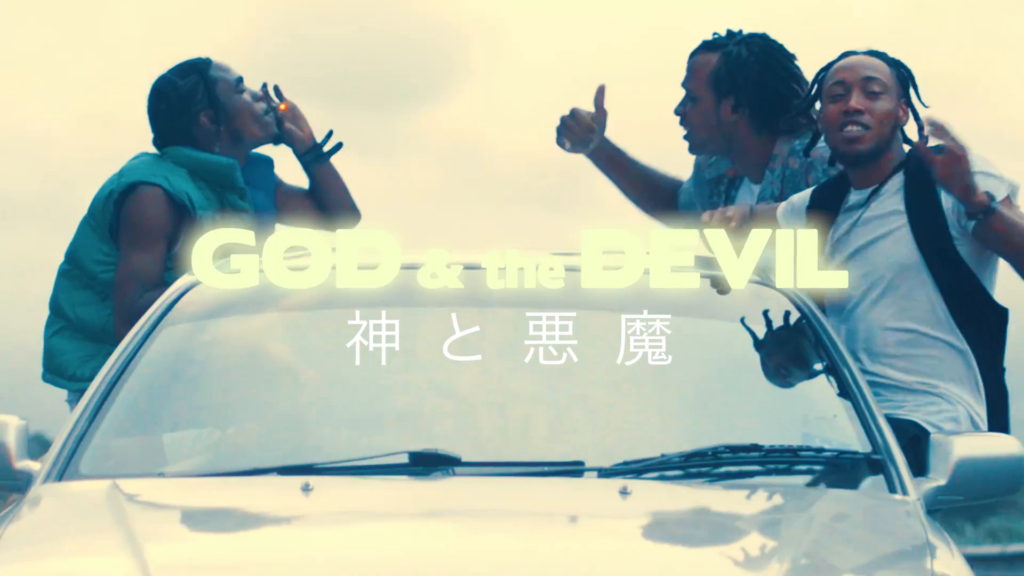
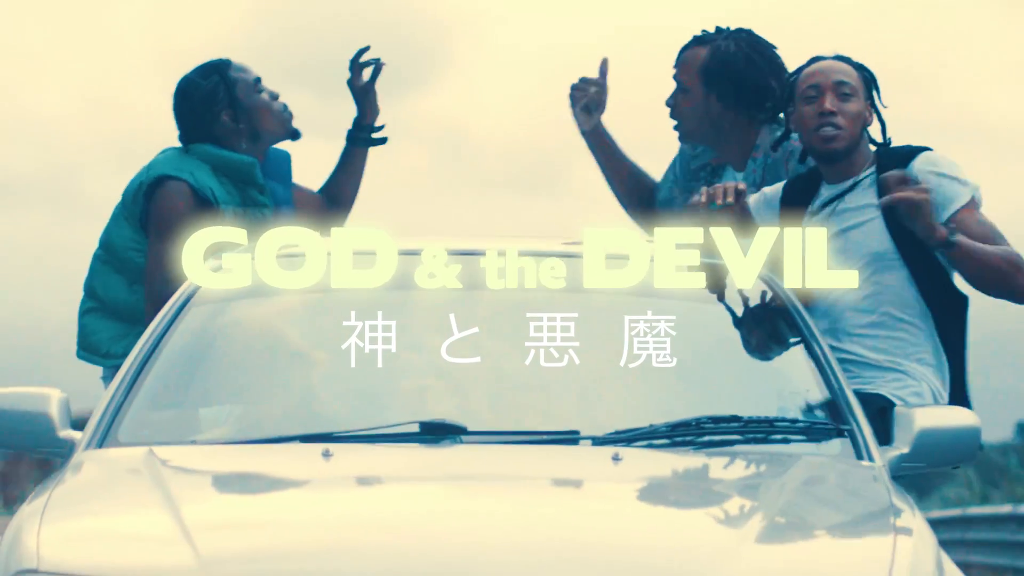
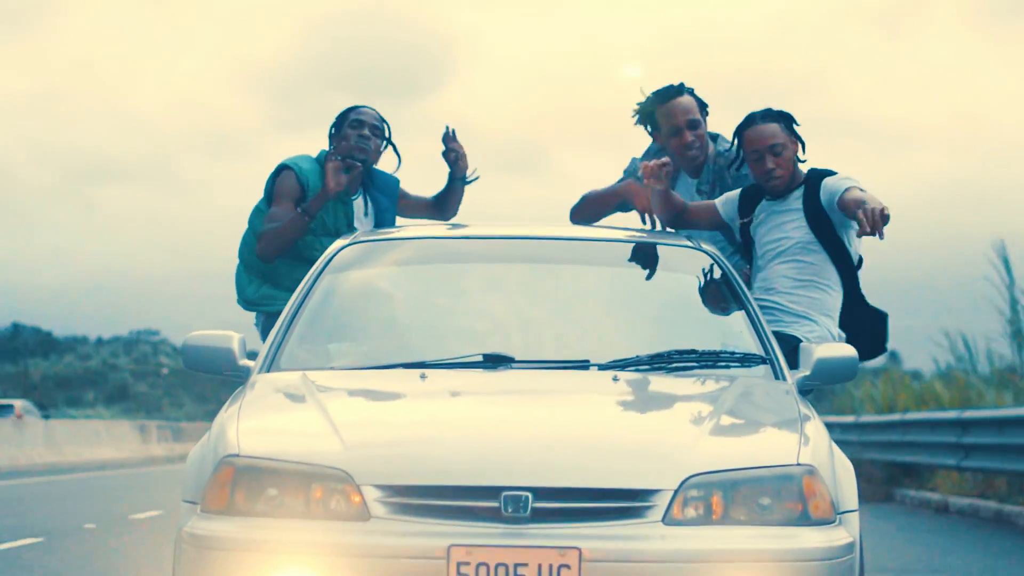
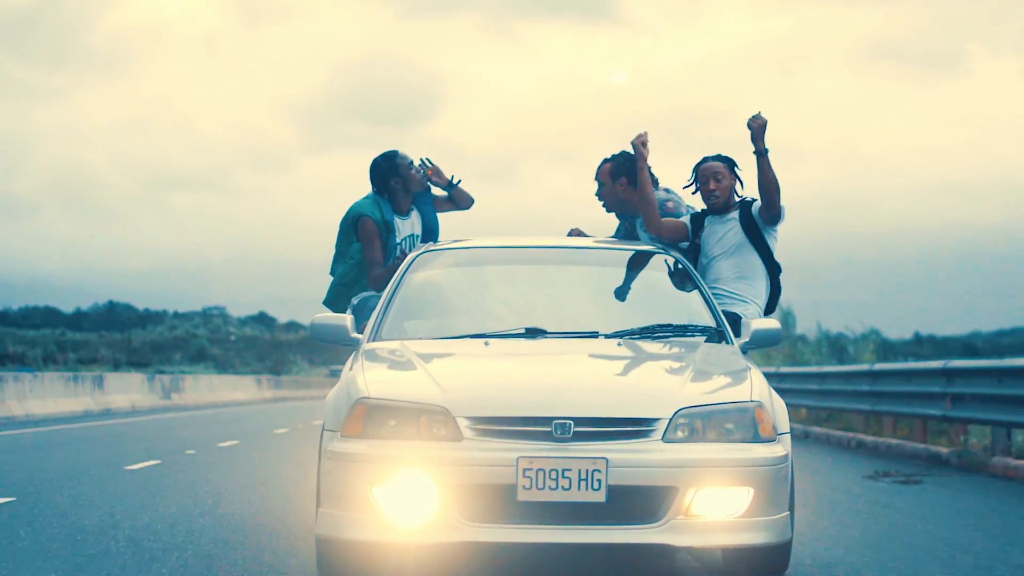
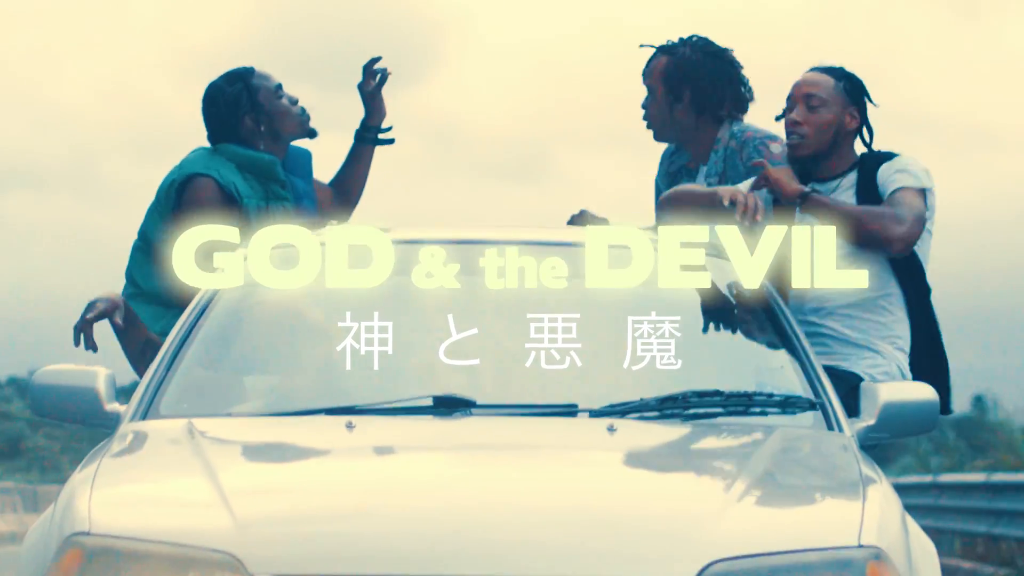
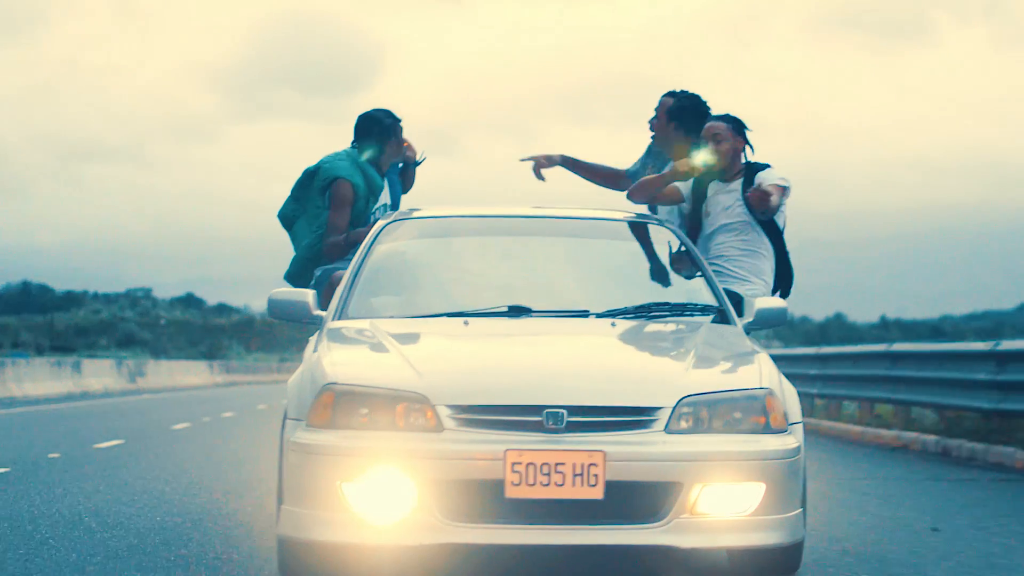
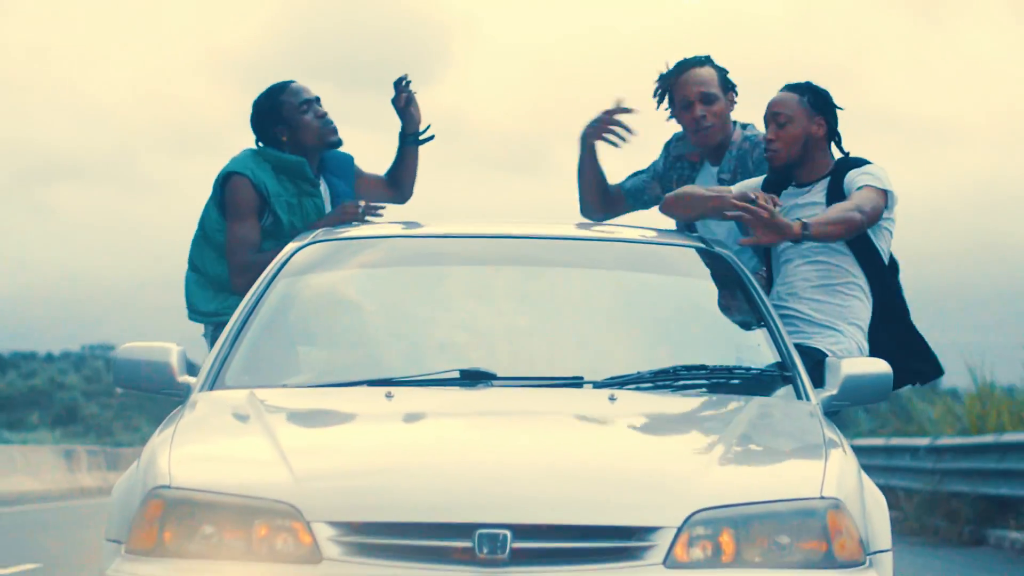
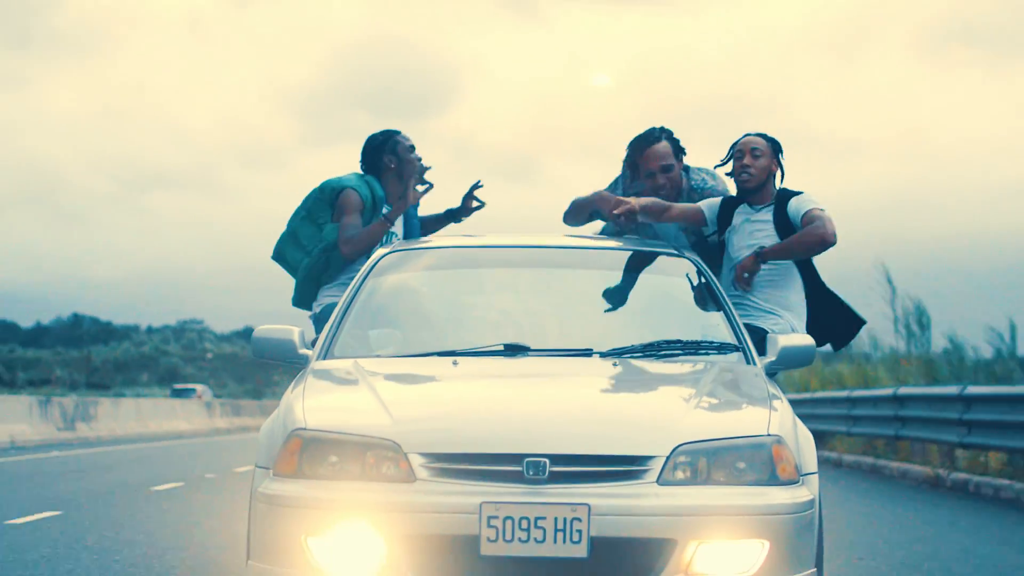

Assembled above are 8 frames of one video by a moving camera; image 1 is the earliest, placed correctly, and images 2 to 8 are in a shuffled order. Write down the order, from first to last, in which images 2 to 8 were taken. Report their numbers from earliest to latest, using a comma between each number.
2, 5, 7, 3, 8, 4, 6
